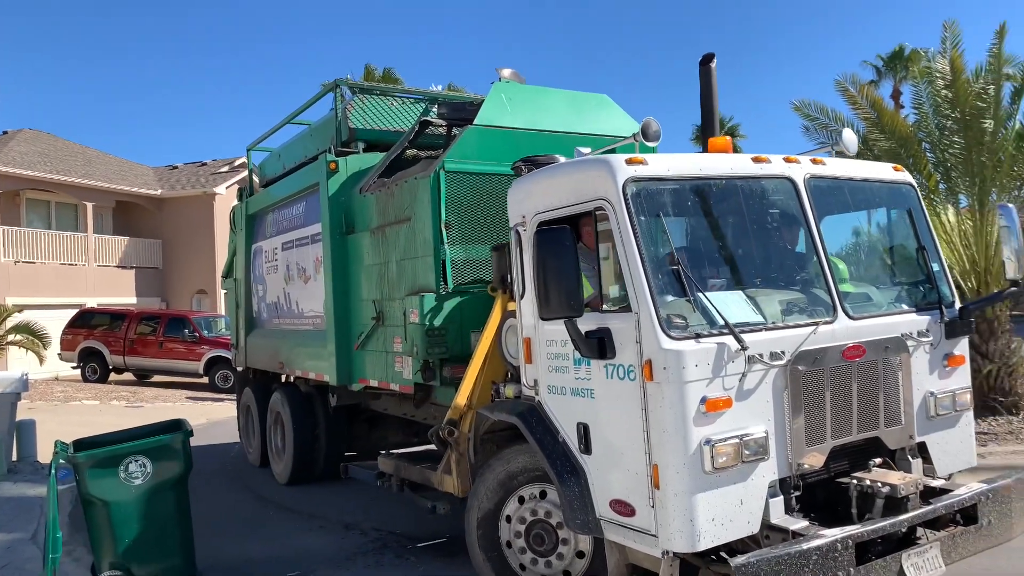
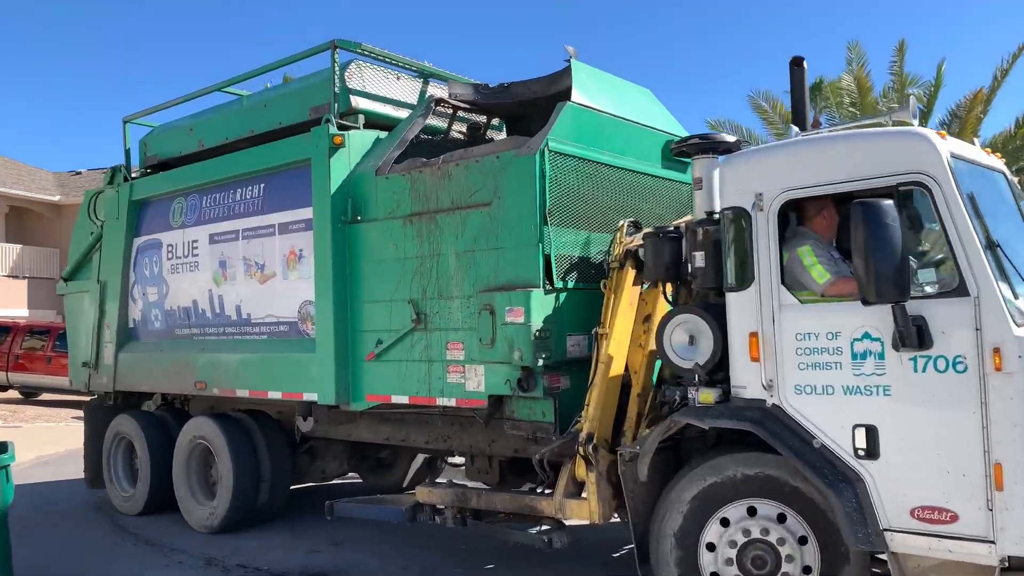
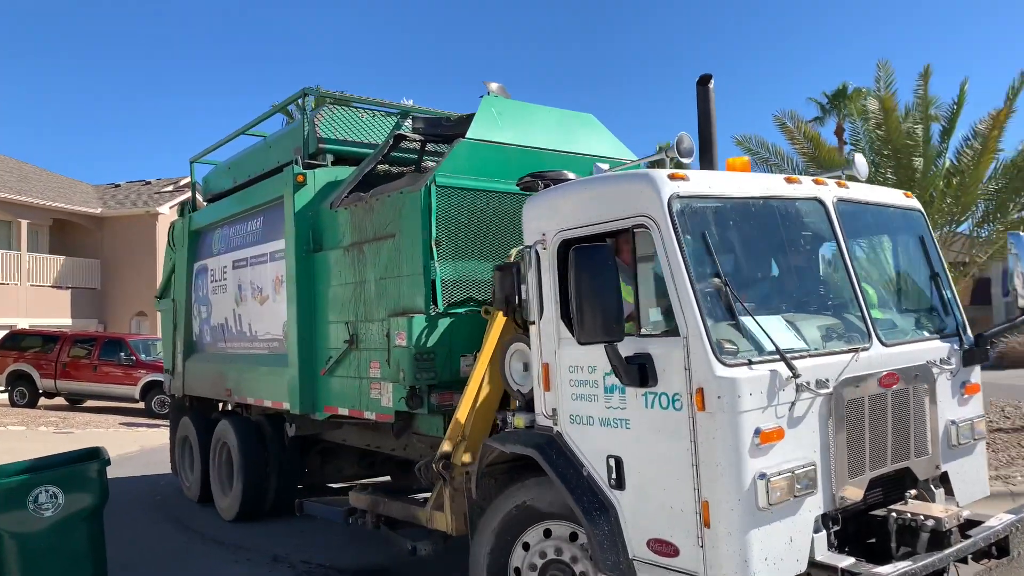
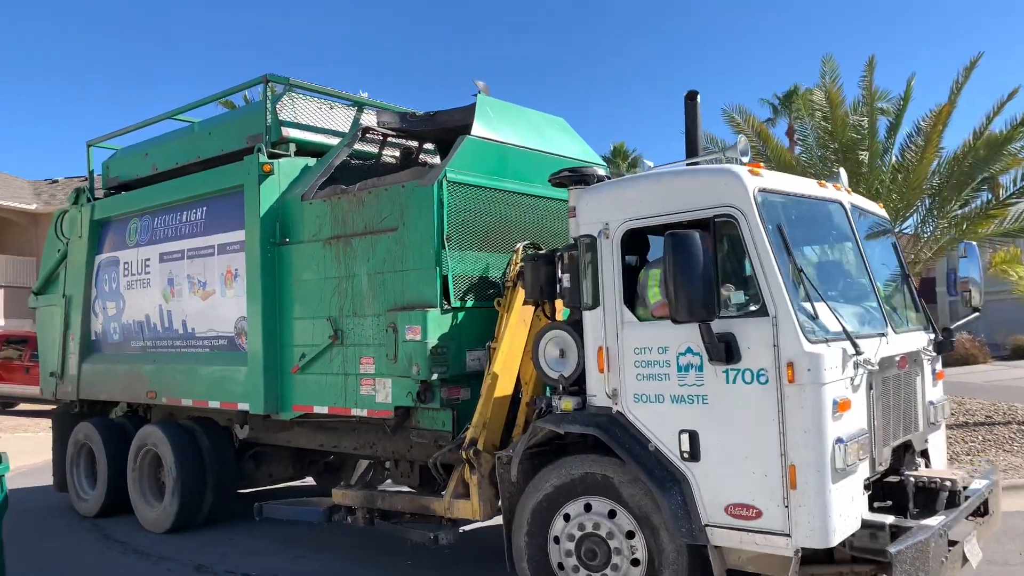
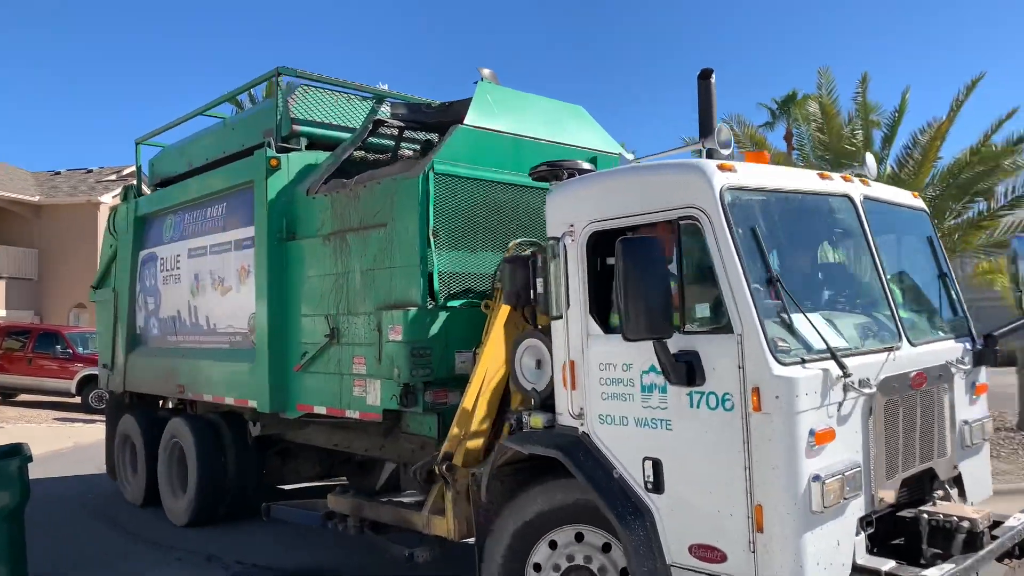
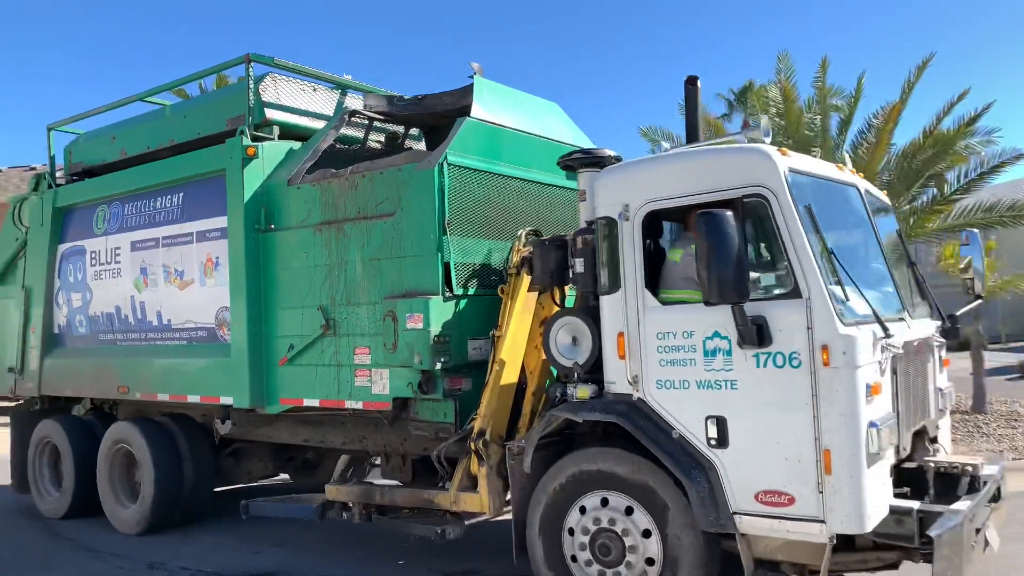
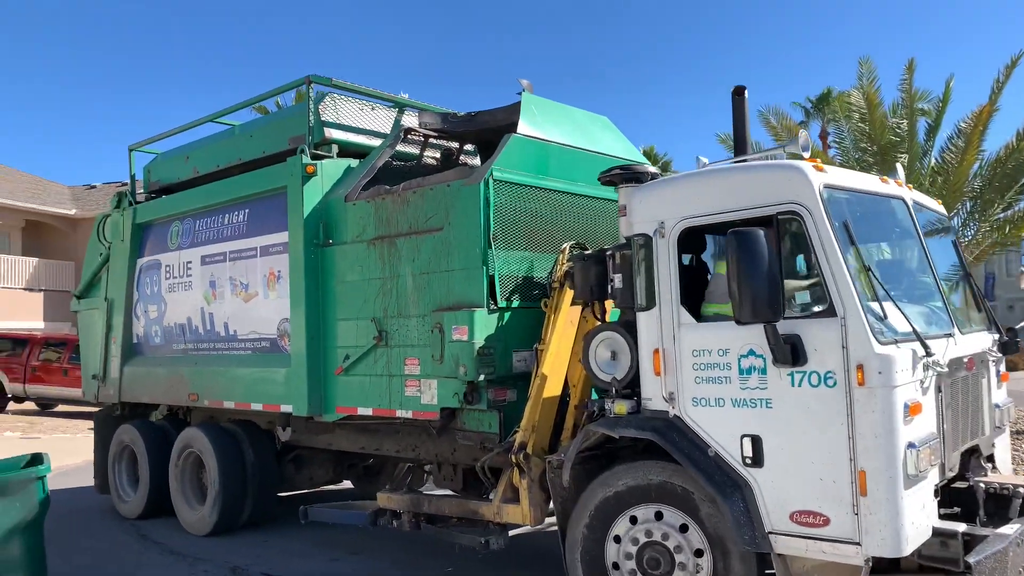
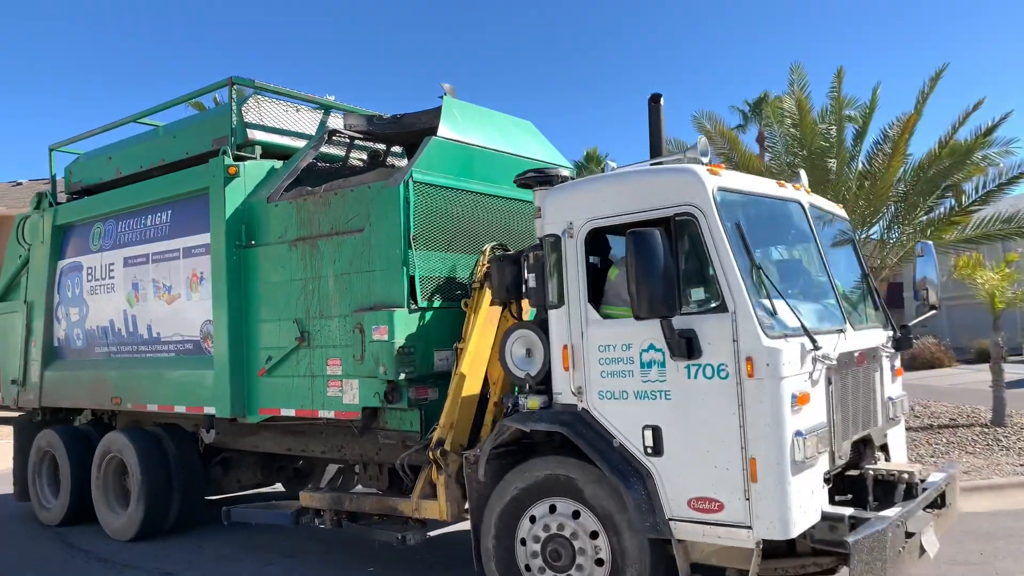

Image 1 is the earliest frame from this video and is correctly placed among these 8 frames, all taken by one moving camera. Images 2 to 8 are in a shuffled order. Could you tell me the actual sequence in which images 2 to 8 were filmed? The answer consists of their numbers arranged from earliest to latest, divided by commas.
3, 5, 6, 8, 4, 7, 2
